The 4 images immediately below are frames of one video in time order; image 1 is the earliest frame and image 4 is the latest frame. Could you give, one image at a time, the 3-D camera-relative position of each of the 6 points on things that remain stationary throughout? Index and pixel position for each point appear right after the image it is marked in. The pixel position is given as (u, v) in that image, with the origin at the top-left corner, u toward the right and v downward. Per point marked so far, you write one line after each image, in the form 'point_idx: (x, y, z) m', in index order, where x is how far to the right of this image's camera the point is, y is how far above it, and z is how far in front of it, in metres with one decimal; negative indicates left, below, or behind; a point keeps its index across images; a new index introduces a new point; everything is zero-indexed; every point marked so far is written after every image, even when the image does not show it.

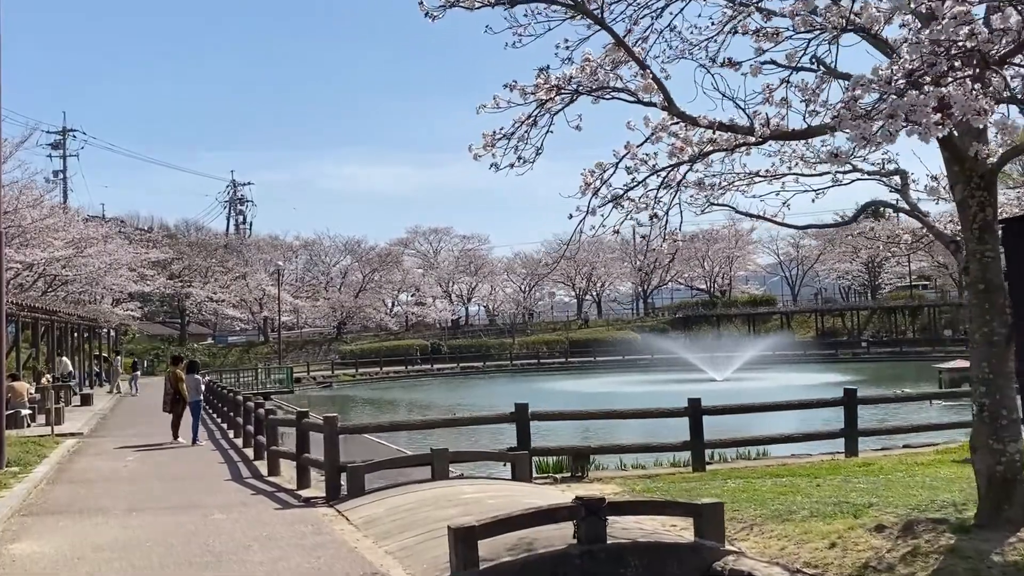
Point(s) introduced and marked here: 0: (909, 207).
0: (+2.3, +0.5, +5.1) m
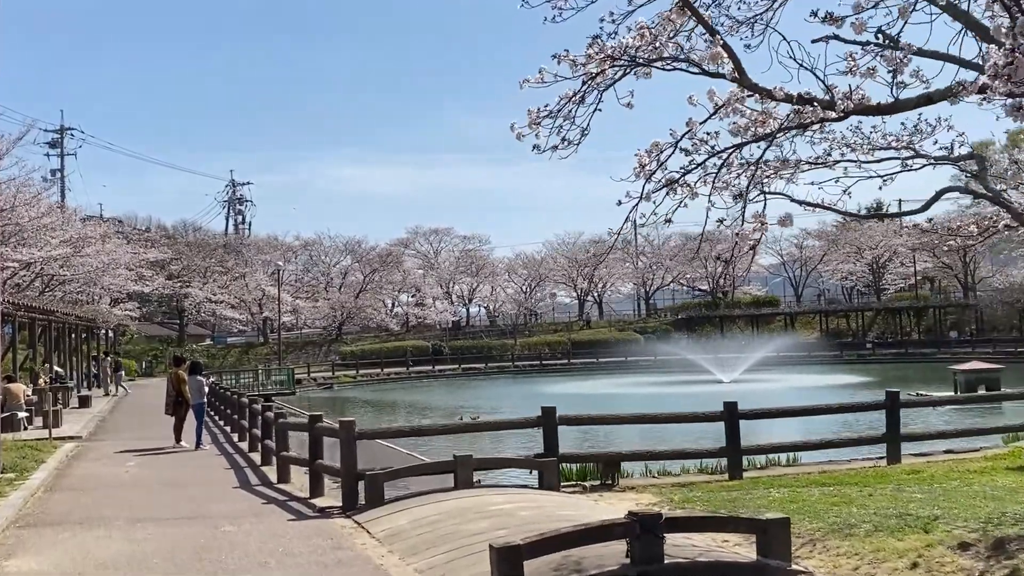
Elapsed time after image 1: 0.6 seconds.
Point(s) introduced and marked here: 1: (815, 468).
0: (+2.5, +0.5, +4.7) m
1: (+2.7, -1.6, +7.9) m
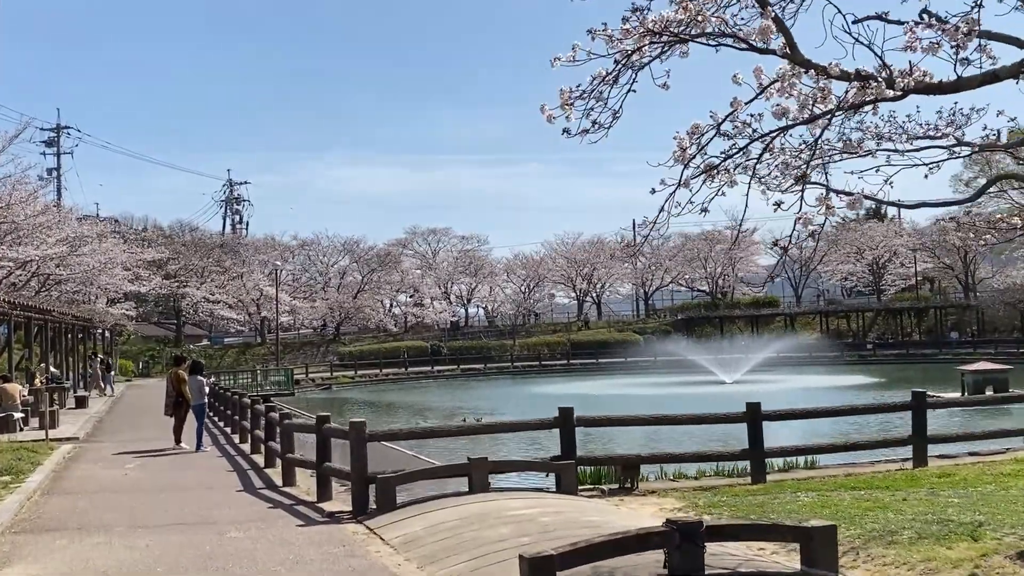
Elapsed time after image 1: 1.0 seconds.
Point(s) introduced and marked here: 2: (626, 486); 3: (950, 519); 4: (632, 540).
0: (+2.6, +0.5, +4.4) m
1: (+2.8, -1.6, +7.7) m
2: (+0.9, -1.6, +7.1) m
3: (+2.6, -1.3, +5.2) m
4: (+0.5, -1.1, +3.7) m
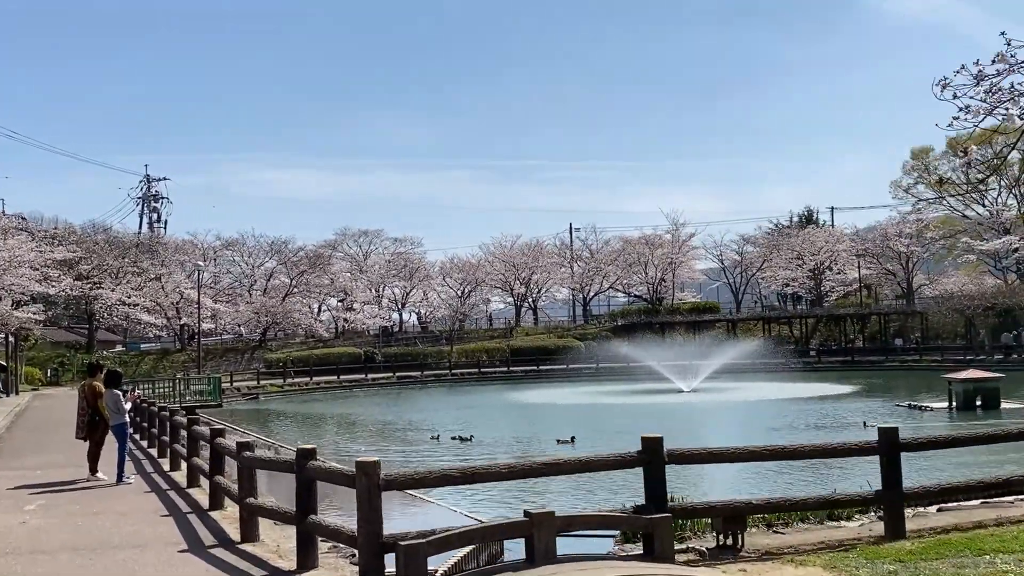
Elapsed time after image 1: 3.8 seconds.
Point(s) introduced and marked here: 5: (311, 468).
0: (+3.2, +0.6, +2.7) m
1: (+3.1, -1.5, +5.9) m
2: (+1.2, -1.5, +5.2) m
3: (+3.1, -1.3, +3.5) m
4: (+1.1, -0.9, +1.8) m
5: (-1.1, -1.0, +5.1) m
